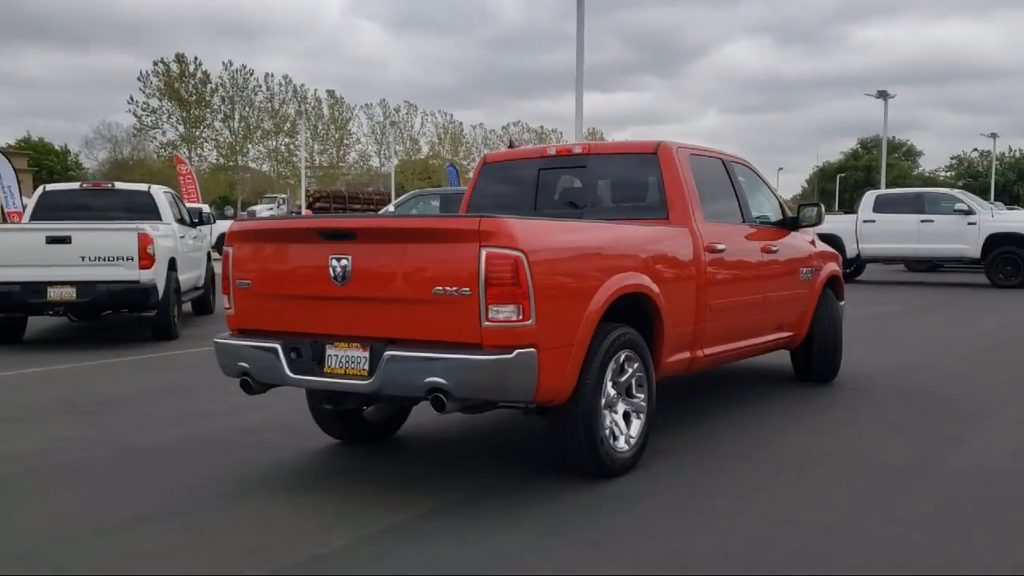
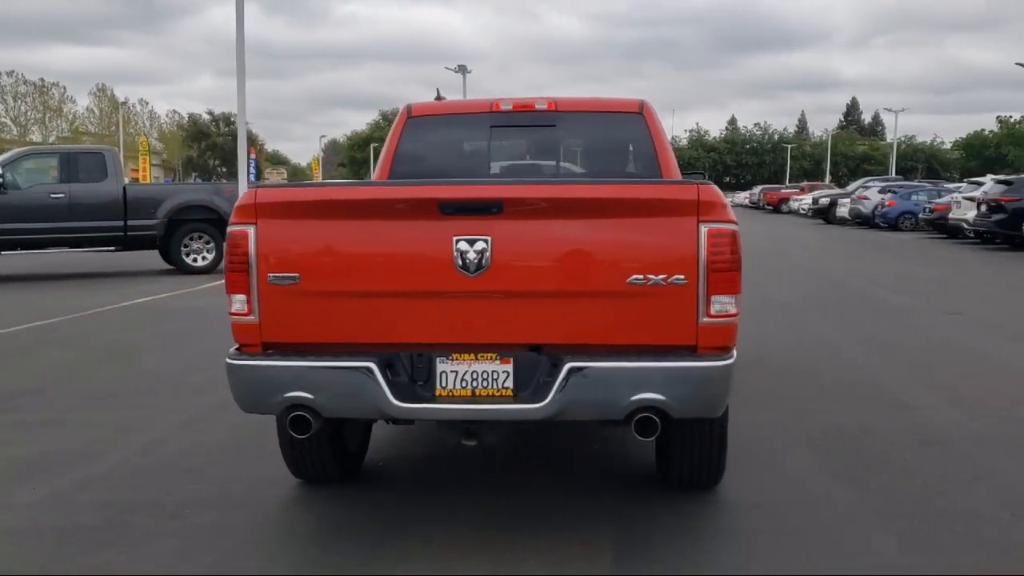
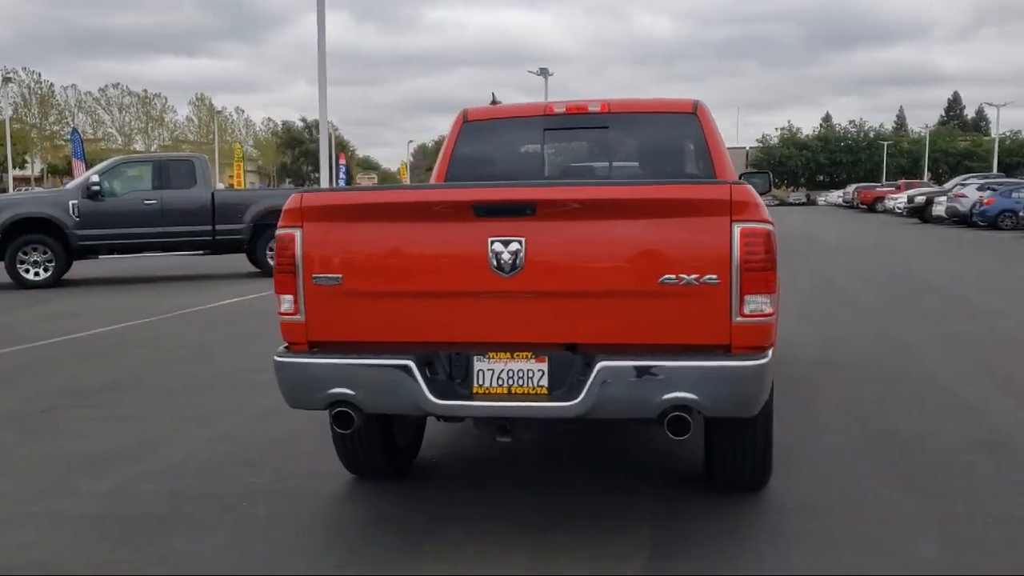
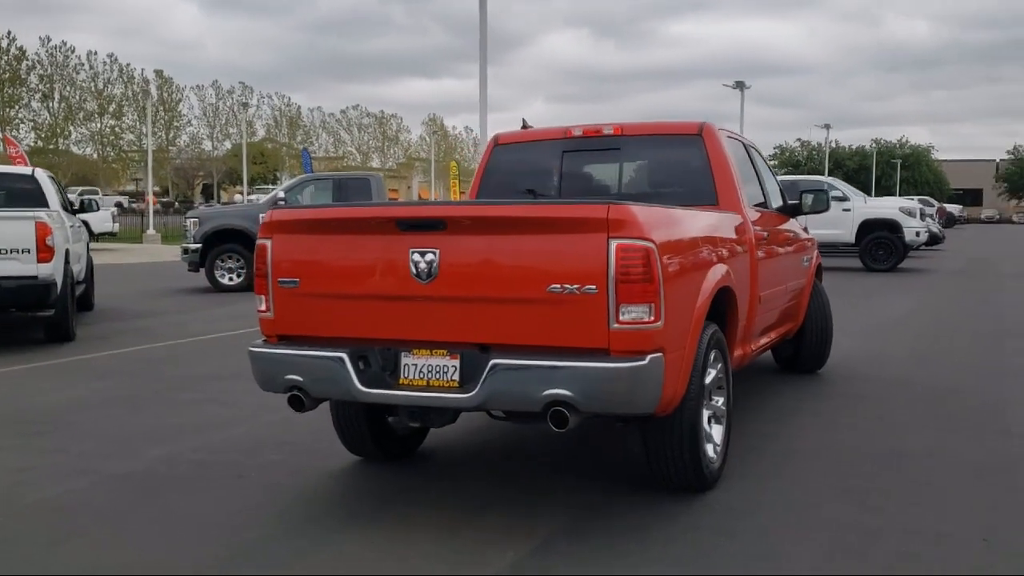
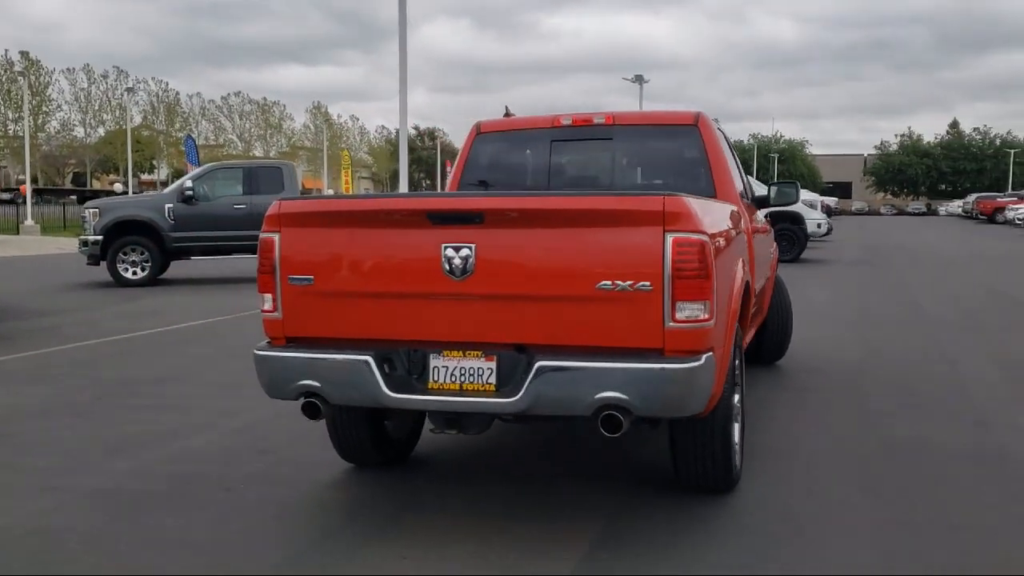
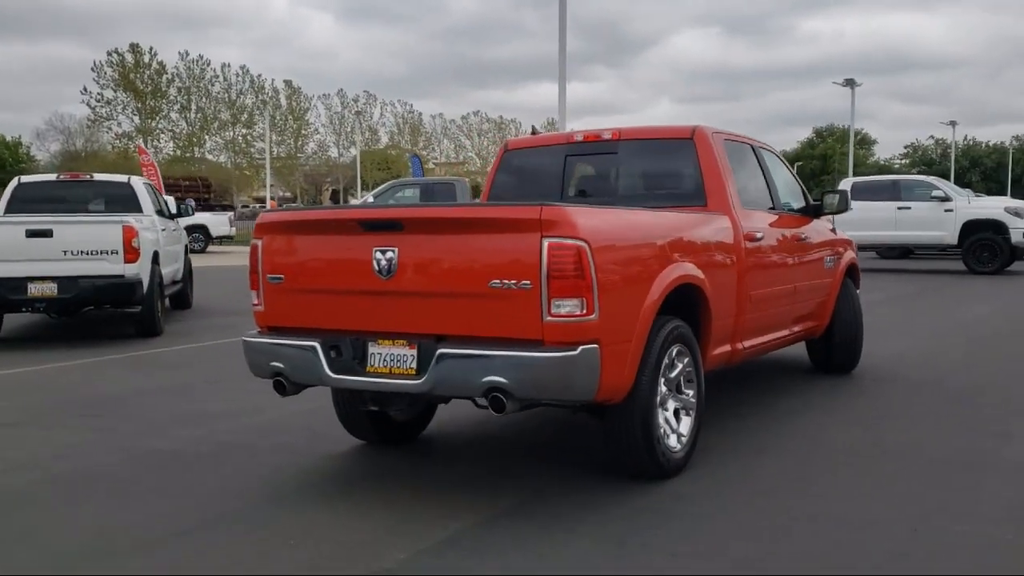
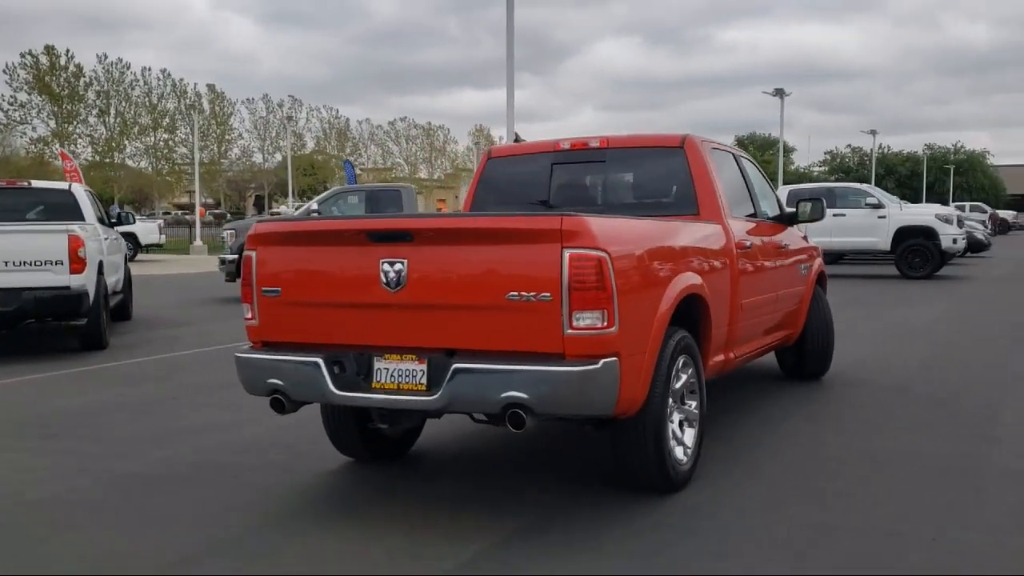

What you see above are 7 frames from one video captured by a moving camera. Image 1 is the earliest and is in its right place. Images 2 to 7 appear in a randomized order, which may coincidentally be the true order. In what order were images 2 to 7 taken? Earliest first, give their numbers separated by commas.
6, 7, 4, 5, 3, 2
